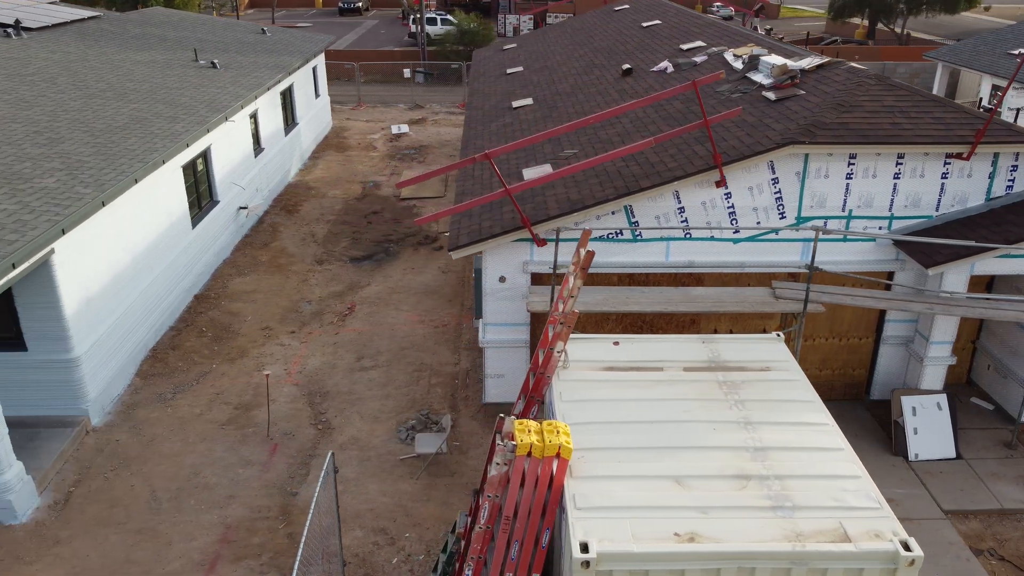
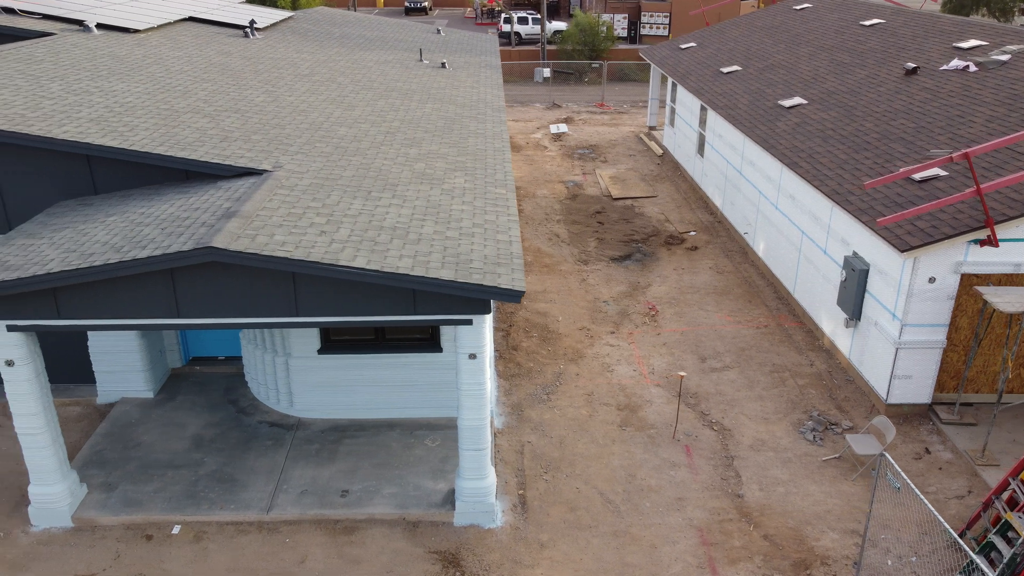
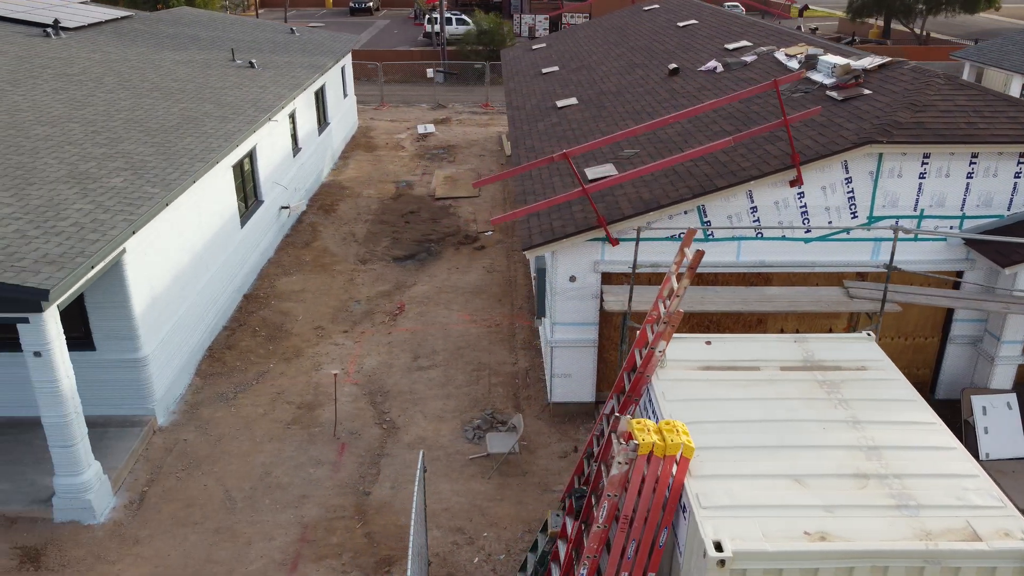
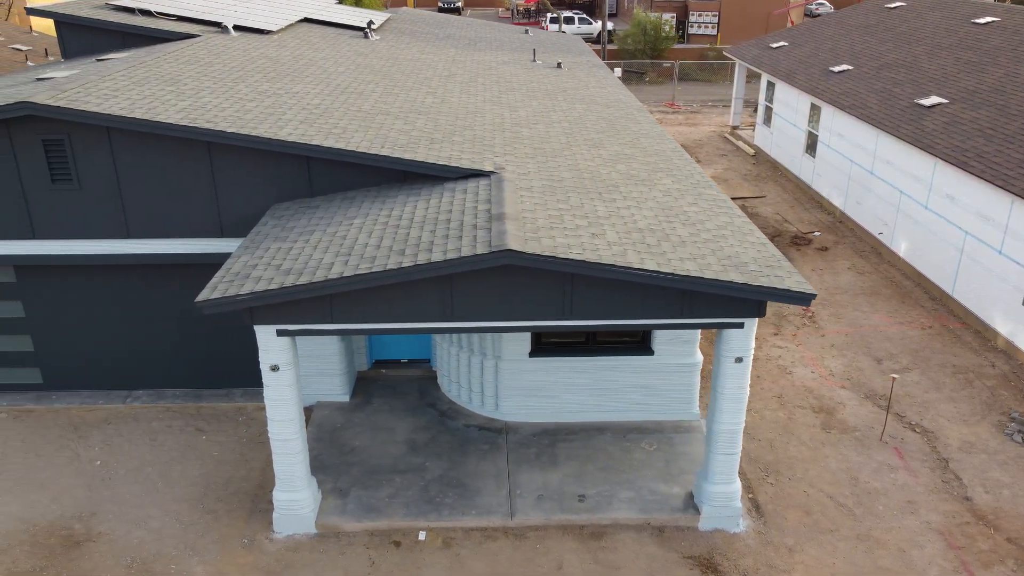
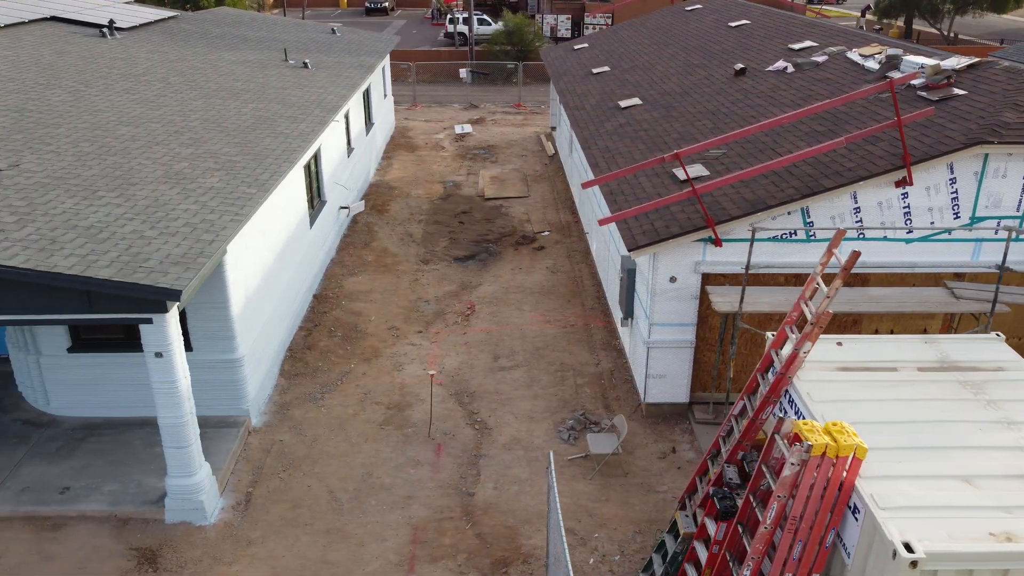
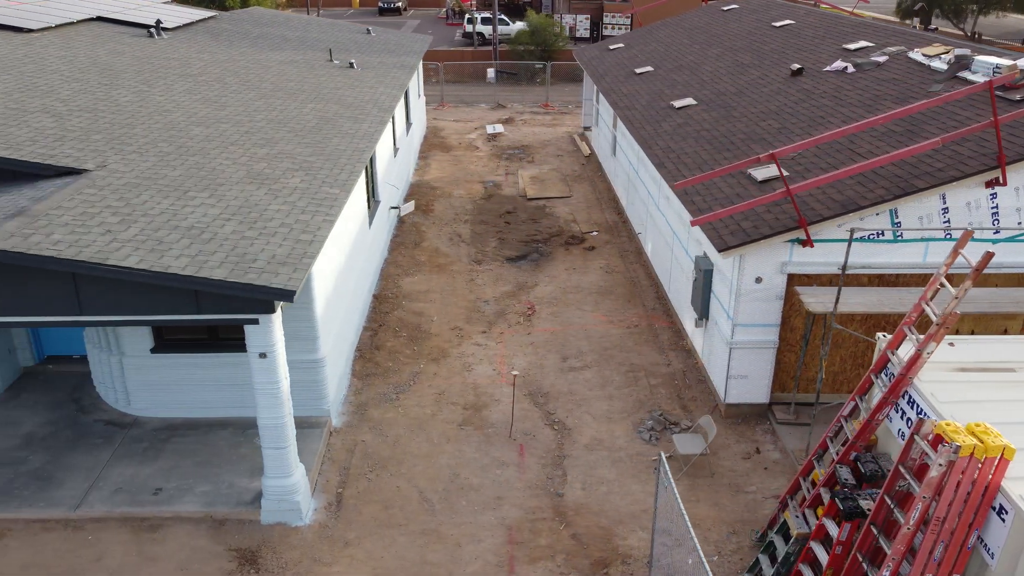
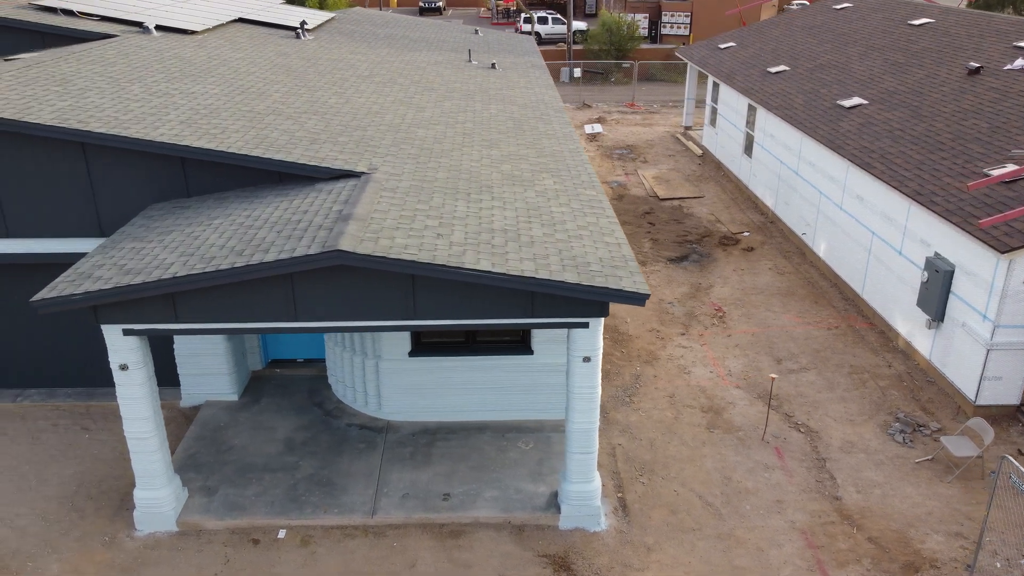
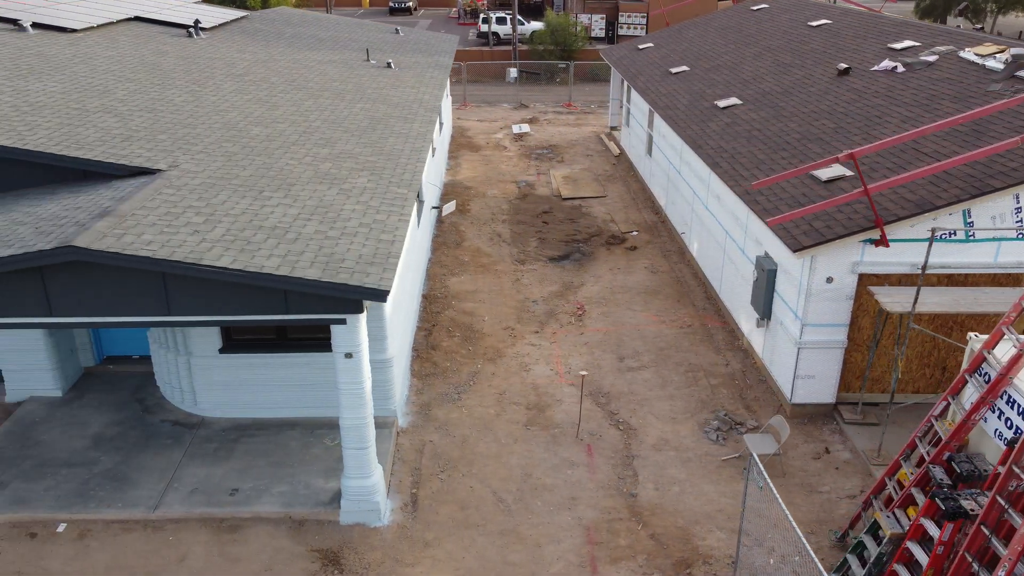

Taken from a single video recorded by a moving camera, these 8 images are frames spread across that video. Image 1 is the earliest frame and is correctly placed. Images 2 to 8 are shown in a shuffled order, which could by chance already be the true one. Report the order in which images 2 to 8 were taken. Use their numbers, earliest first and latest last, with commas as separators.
3, 5, 6, 8, 2, 7, 4
